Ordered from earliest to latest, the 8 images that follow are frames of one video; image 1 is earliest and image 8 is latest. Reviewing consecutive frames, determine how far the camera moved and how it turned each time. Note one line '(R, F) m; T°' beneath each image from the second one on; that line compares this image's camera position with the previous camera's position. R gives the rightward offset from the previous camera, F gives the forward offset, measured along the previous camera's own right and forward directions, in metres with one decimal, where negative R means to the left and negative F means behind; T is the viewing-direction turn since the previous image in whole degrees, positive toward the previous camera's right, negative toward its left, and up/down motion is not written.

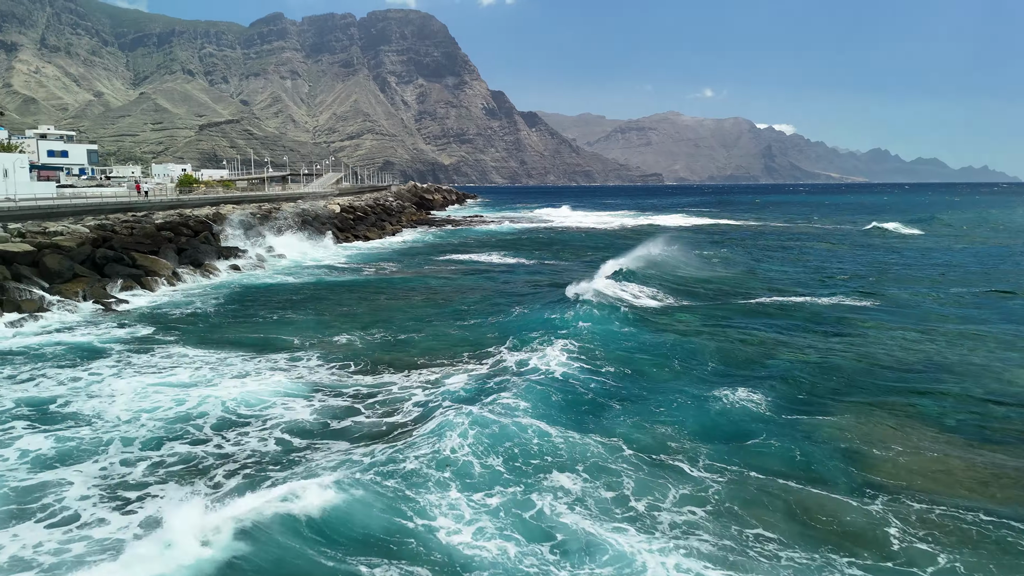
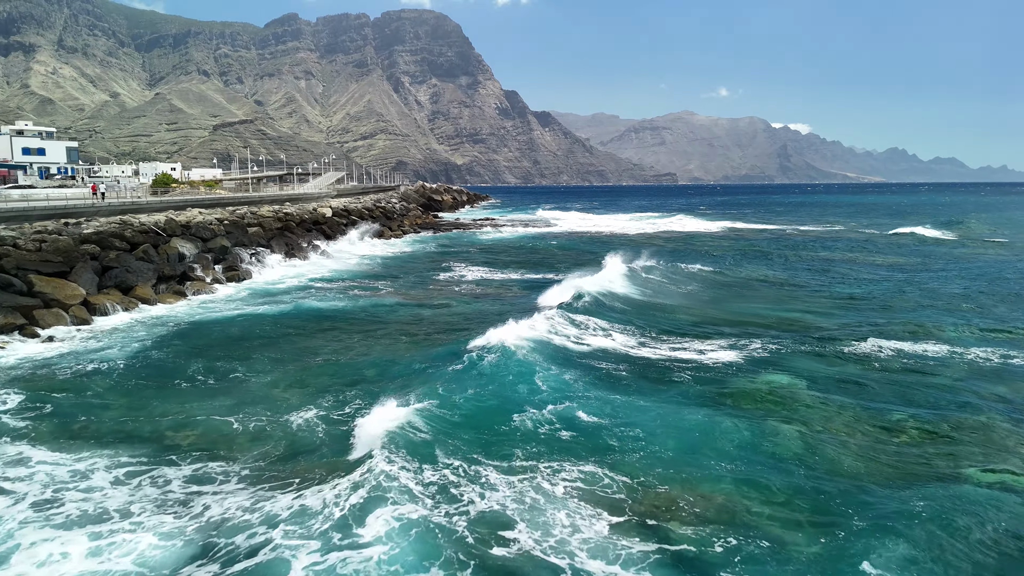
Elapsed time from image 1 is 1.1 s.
(-0.3, +6.2) m; -1°
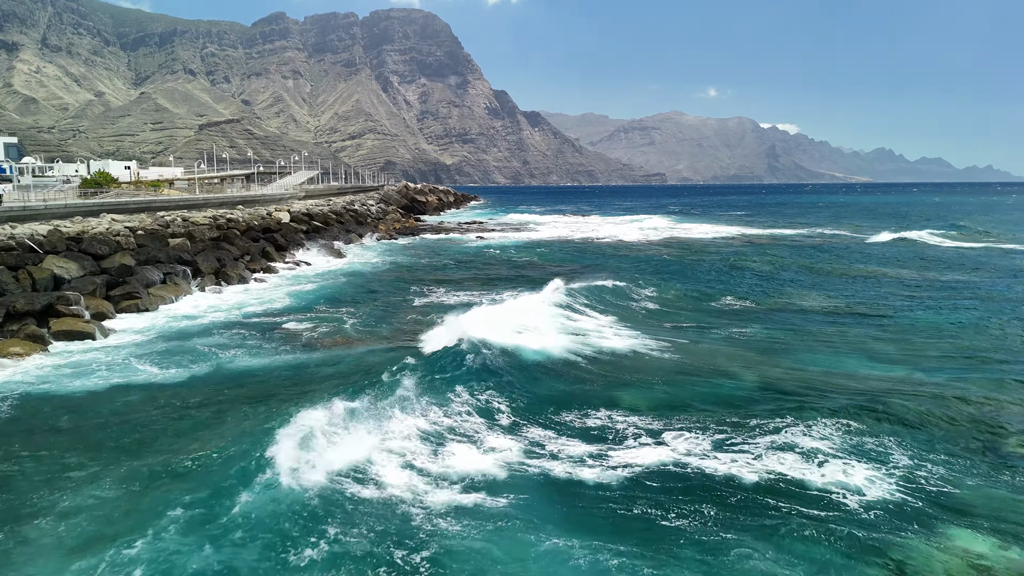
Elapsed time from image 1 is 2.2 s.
(0.0, +6.0) m; +1°
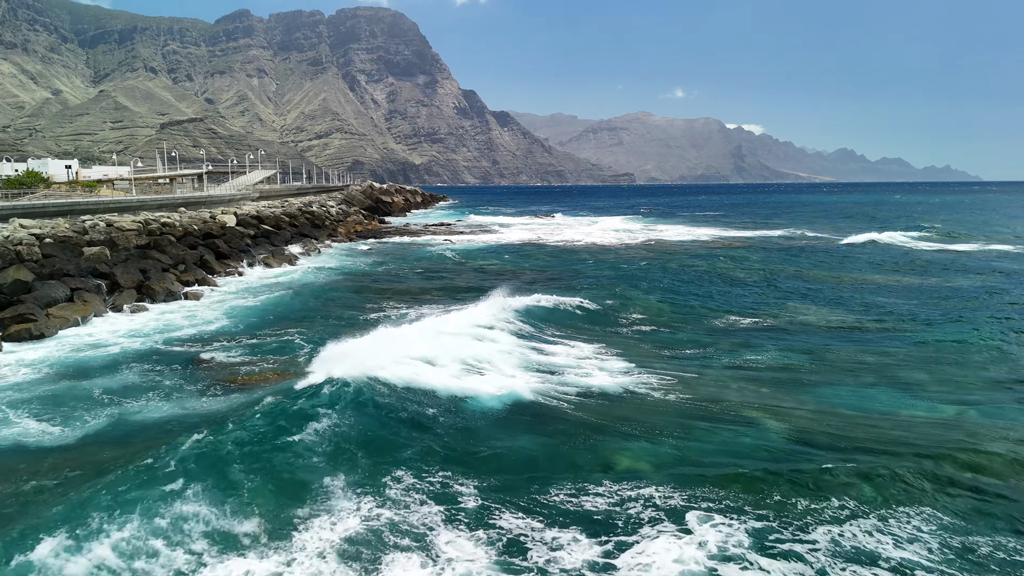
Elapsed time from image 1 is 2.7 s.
(0.0, +2.7) m; +2°
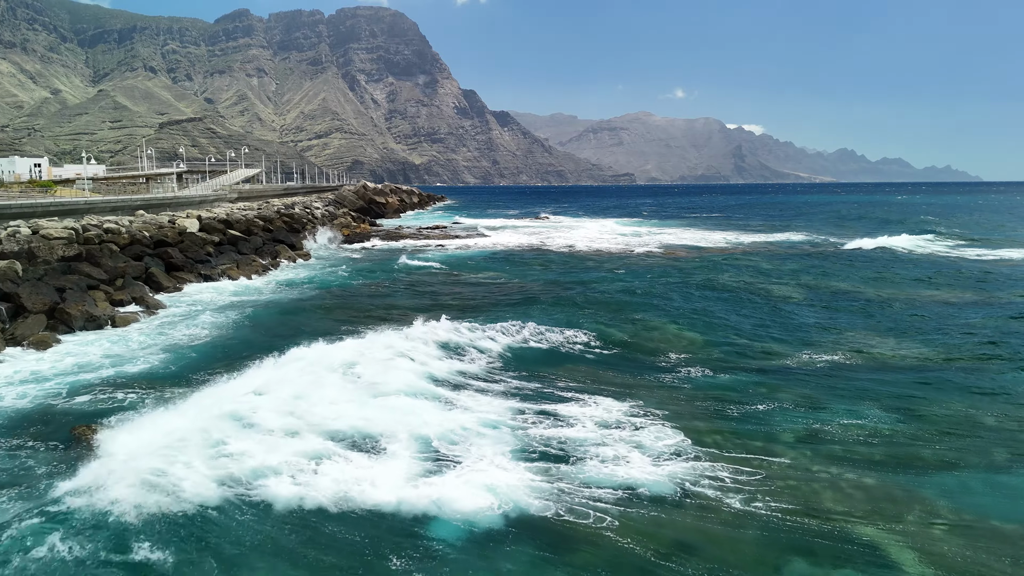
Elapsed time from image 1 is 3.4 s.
(0.0, +3.8) m; 0°
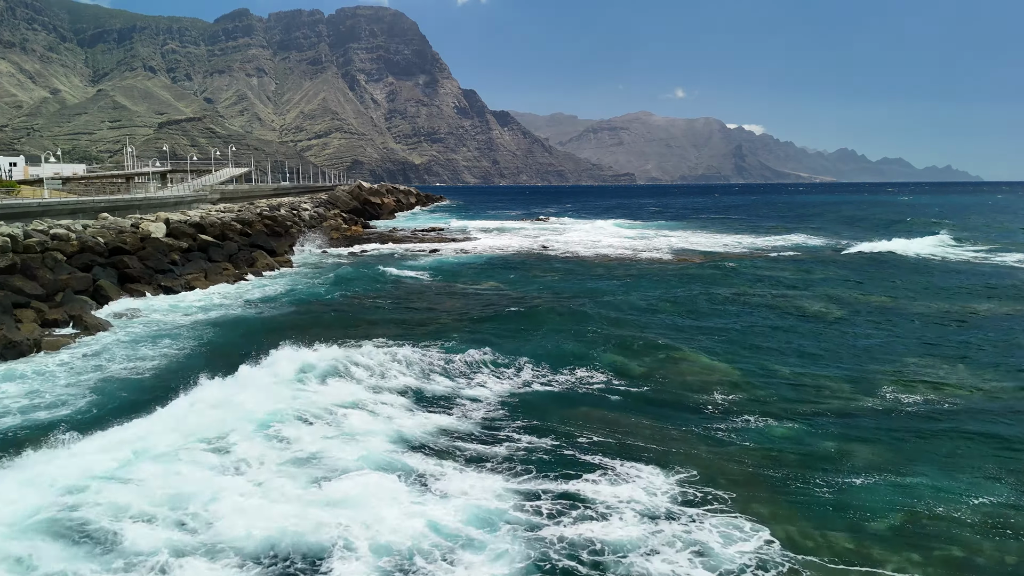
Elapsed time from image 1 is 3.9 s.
(-0.1, +2.7) m; 0°
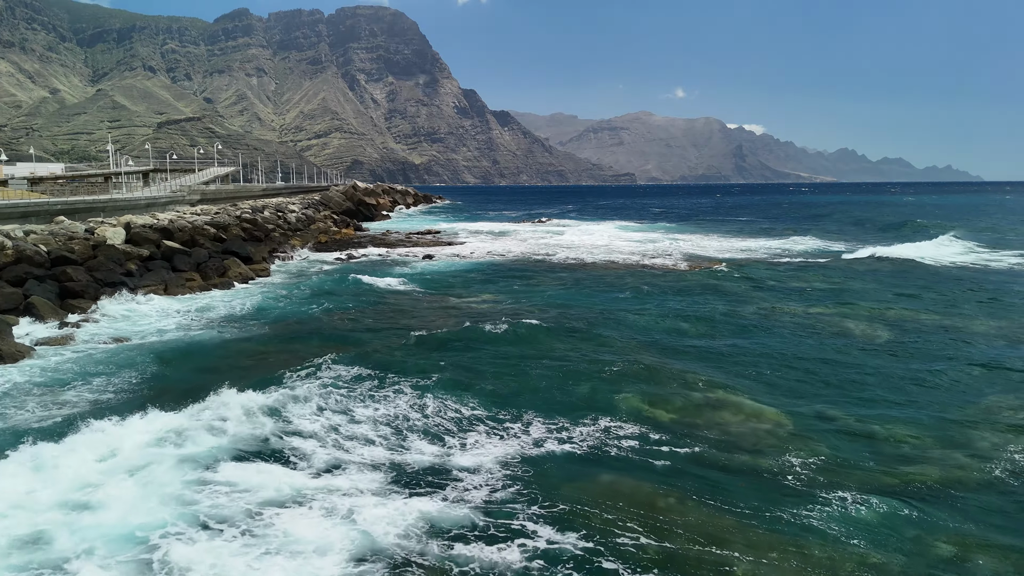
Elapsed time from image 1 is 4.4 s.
(0.0, +2.7) m; 0°
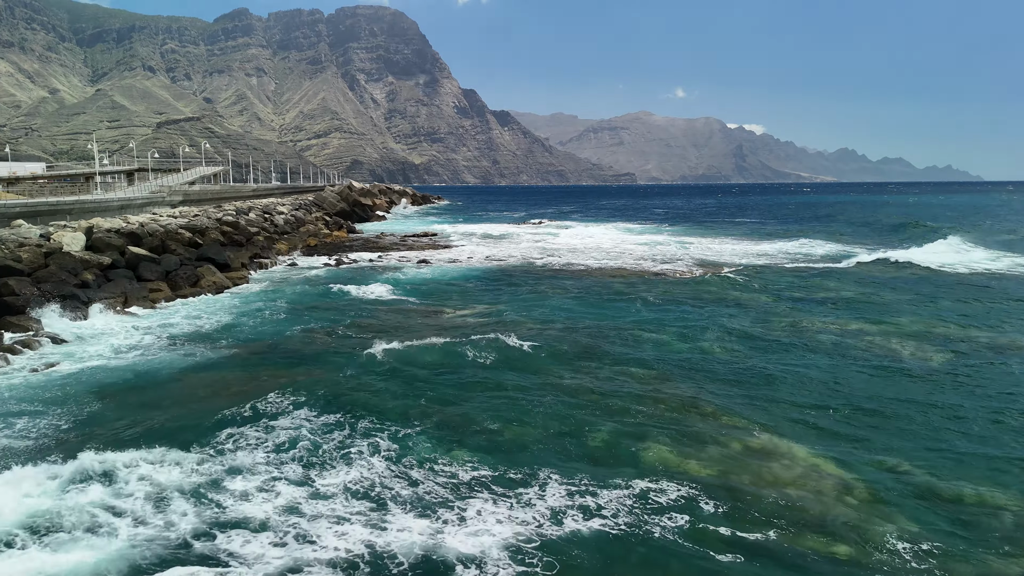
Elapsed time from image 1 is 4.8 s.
(0.0, +2.1) m; 0°
